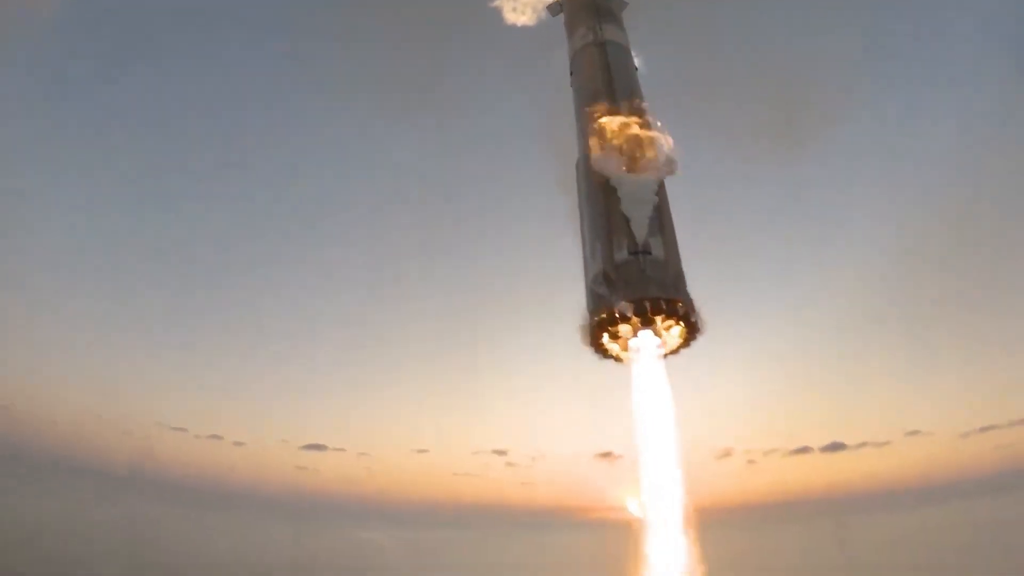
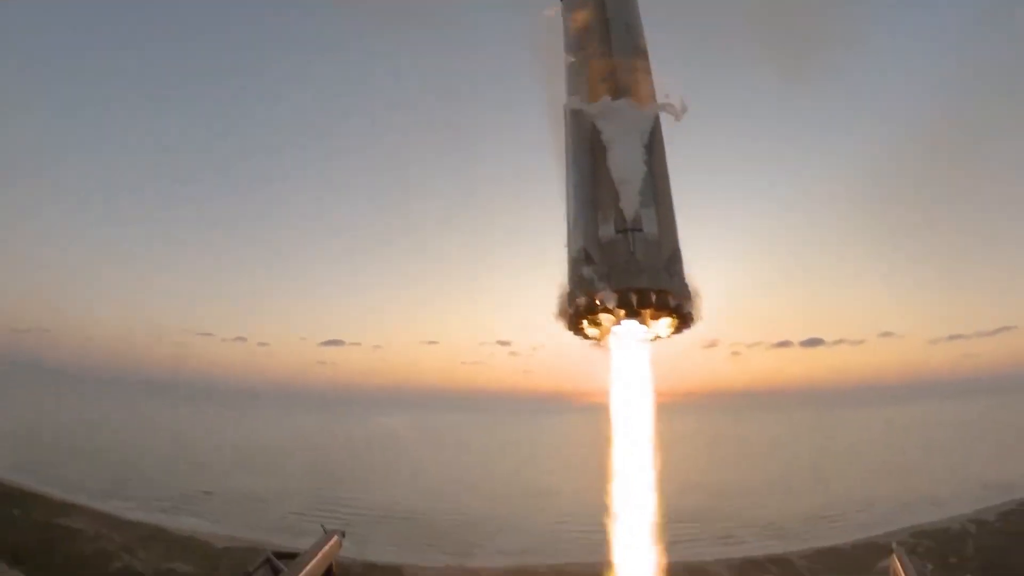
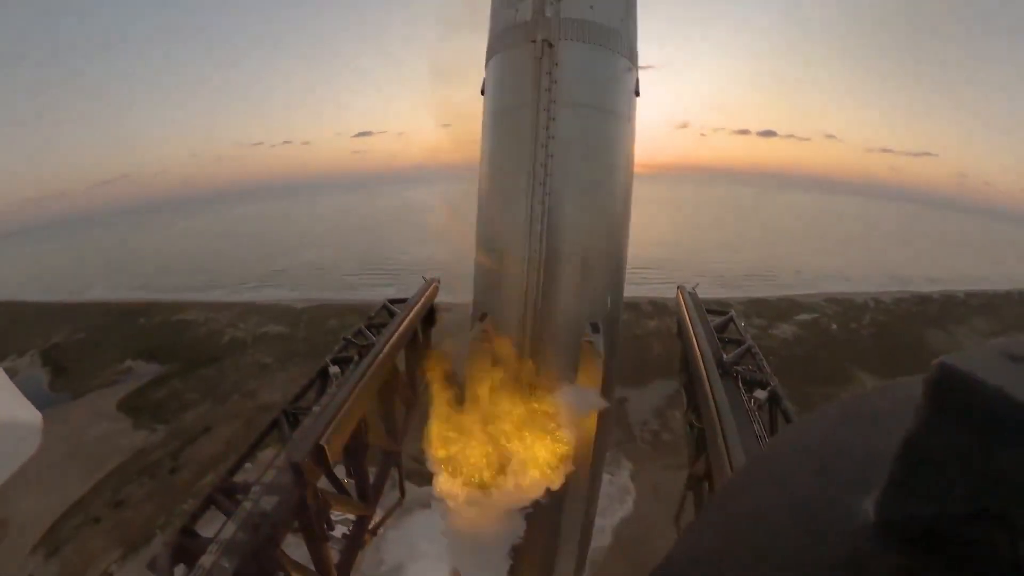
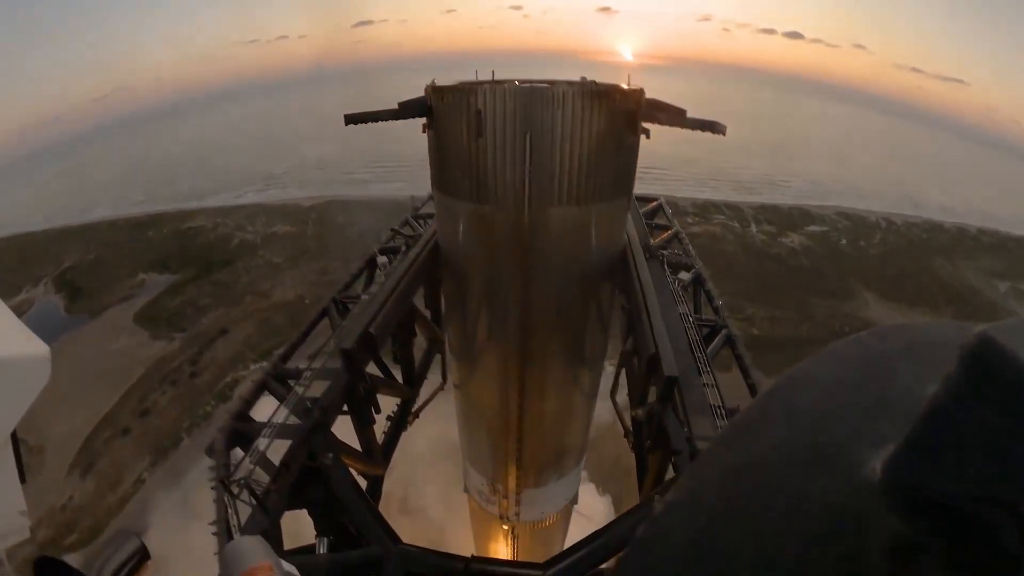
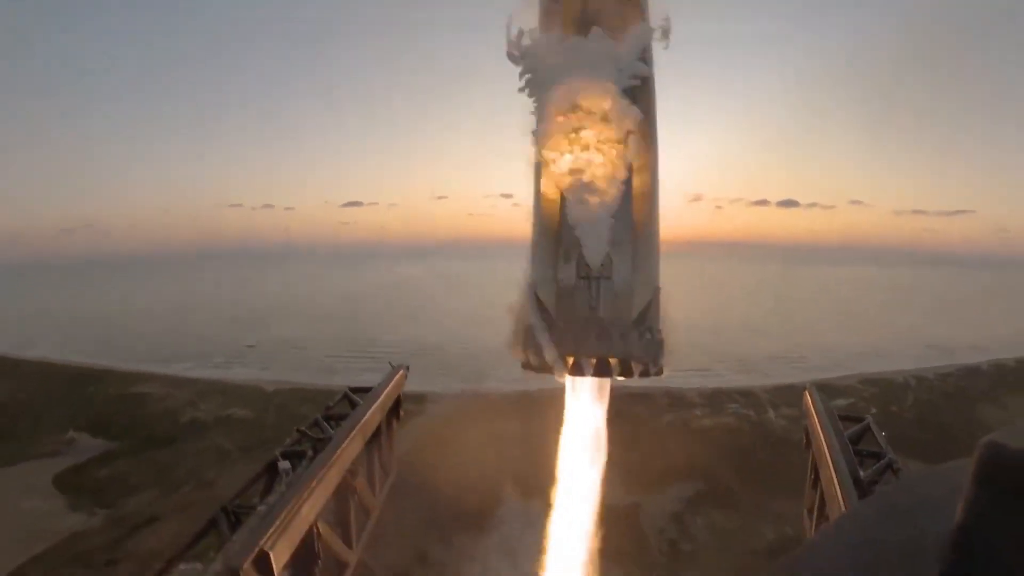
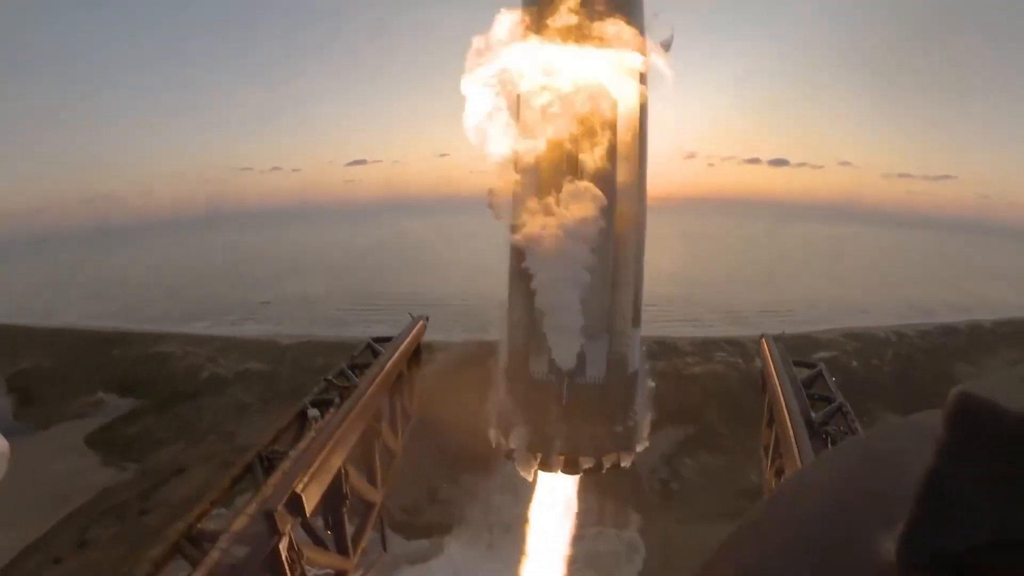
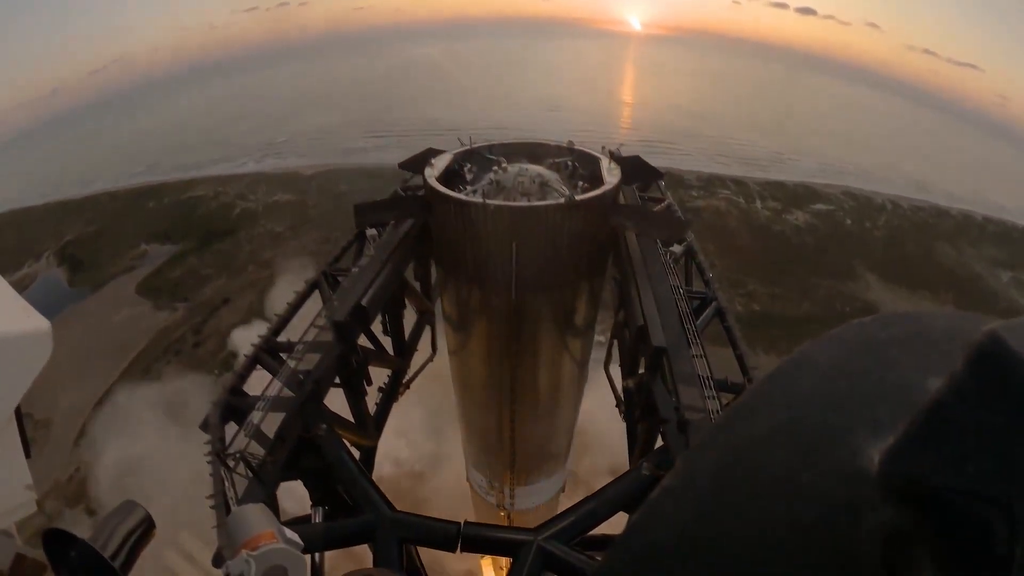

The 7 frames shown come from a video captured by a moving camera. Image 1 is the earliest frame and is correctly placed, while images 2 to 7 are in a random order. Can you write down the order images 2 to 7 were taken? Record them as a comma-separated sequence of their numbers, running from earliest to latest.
2, 5, 6, 3, 4, 7
